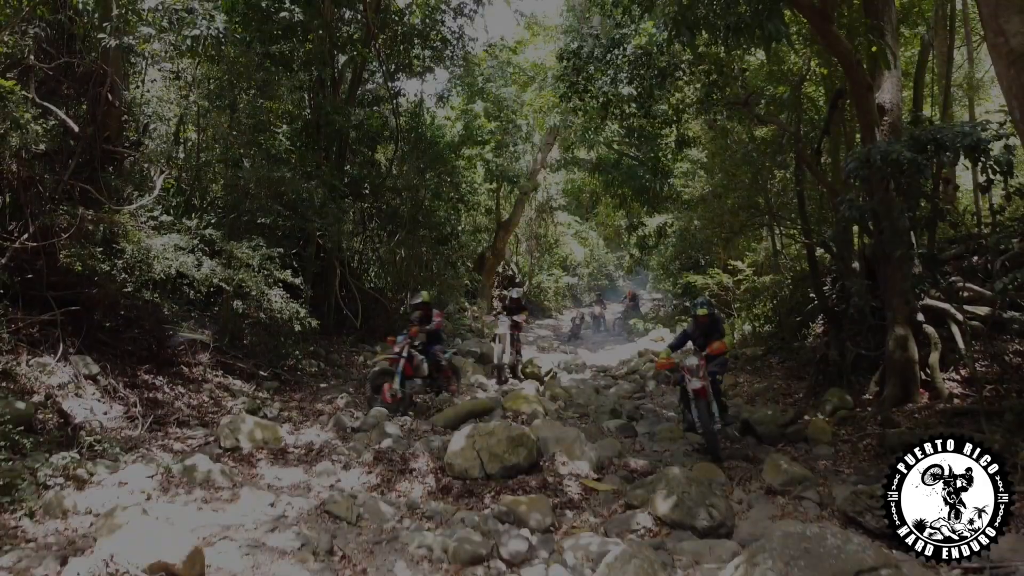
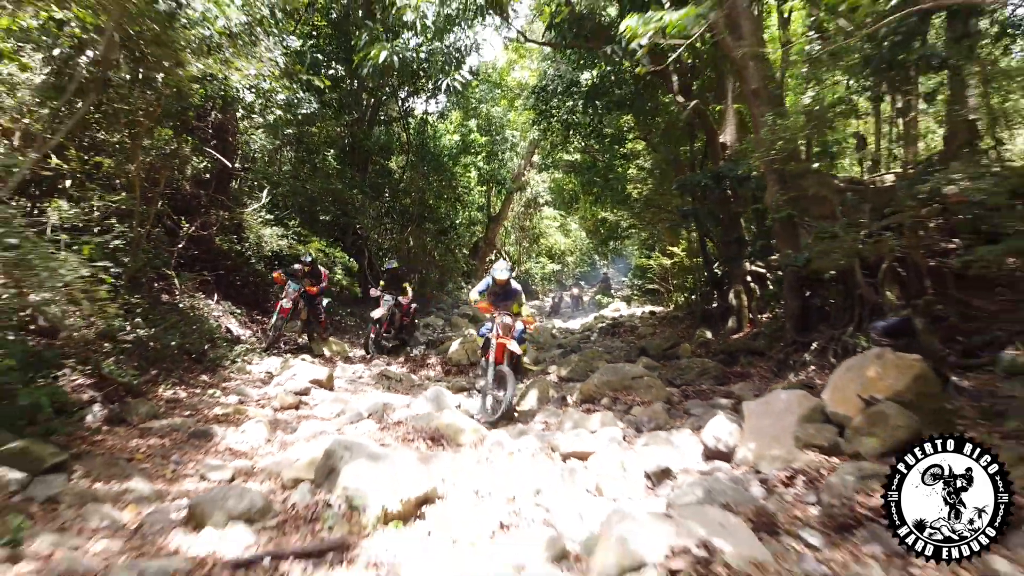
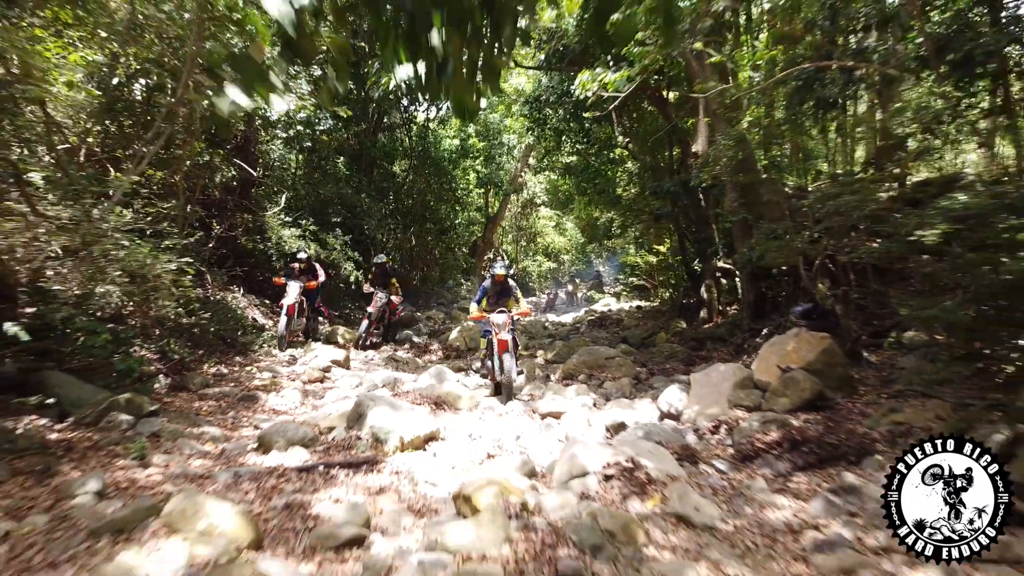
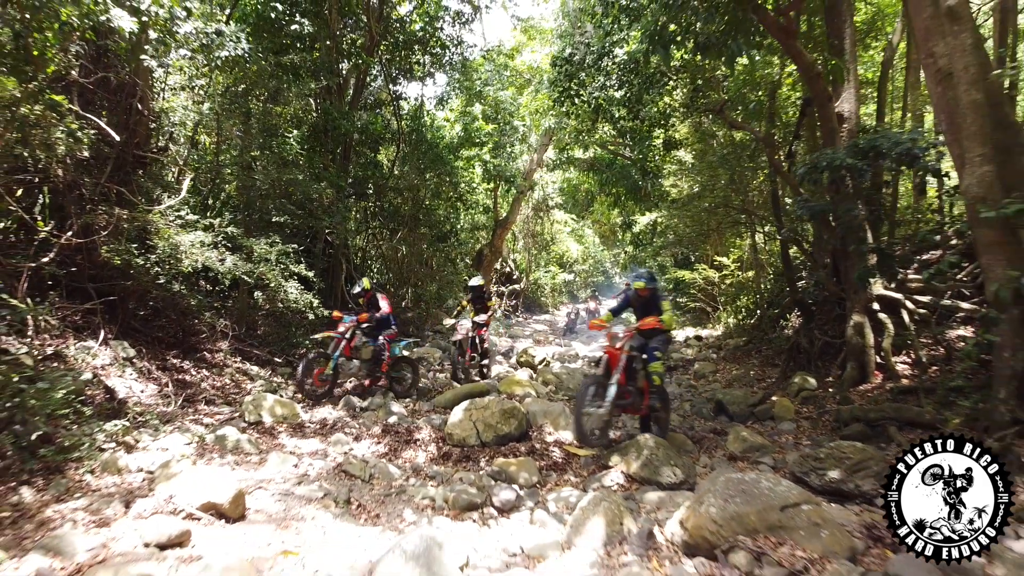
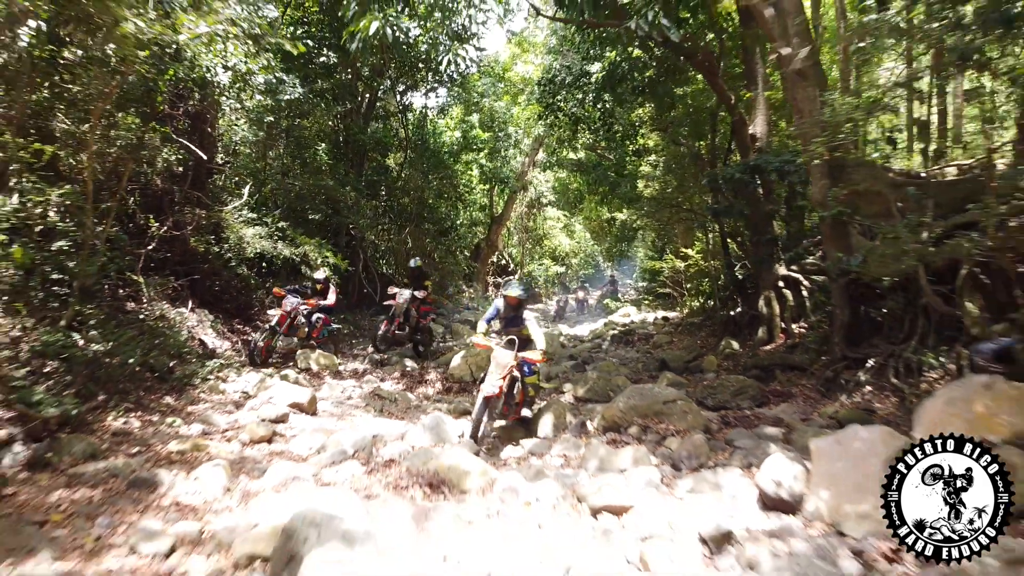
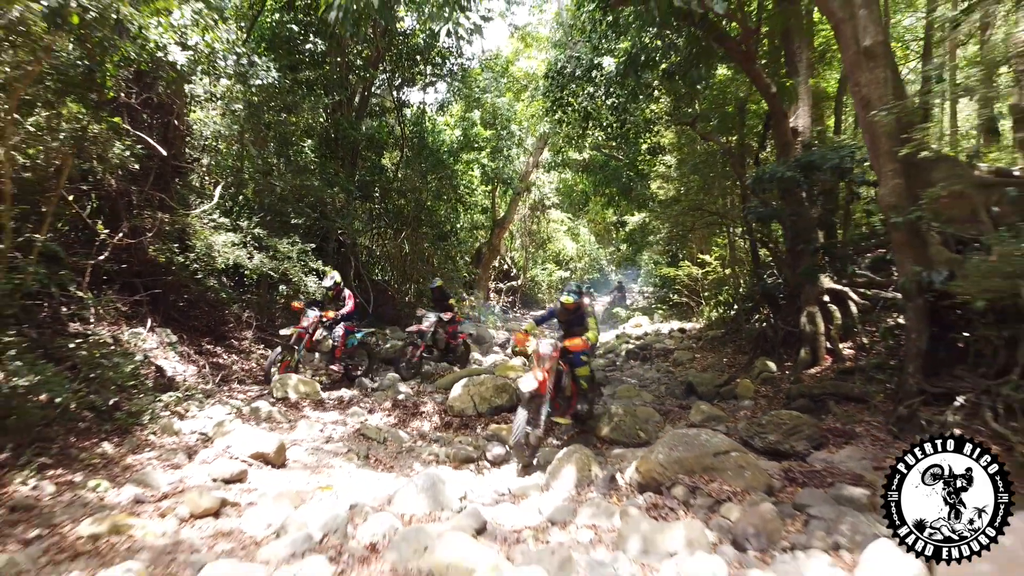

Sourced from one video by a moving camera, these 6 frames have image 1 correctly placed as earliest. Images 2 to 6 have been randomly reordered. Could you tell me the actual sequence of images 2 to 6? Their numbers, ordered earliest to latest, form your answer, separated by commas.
4, 6, 5, 2, 3
